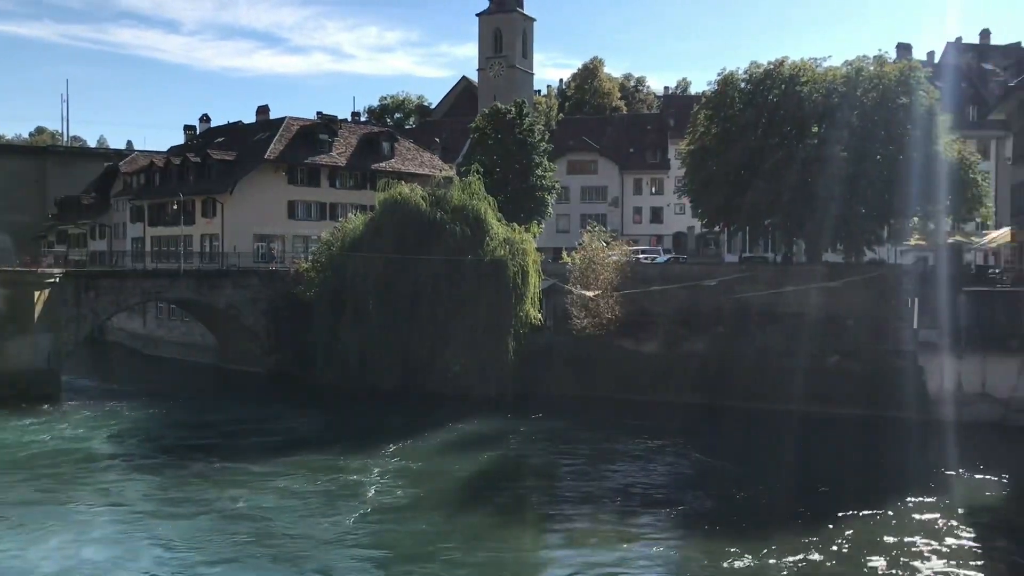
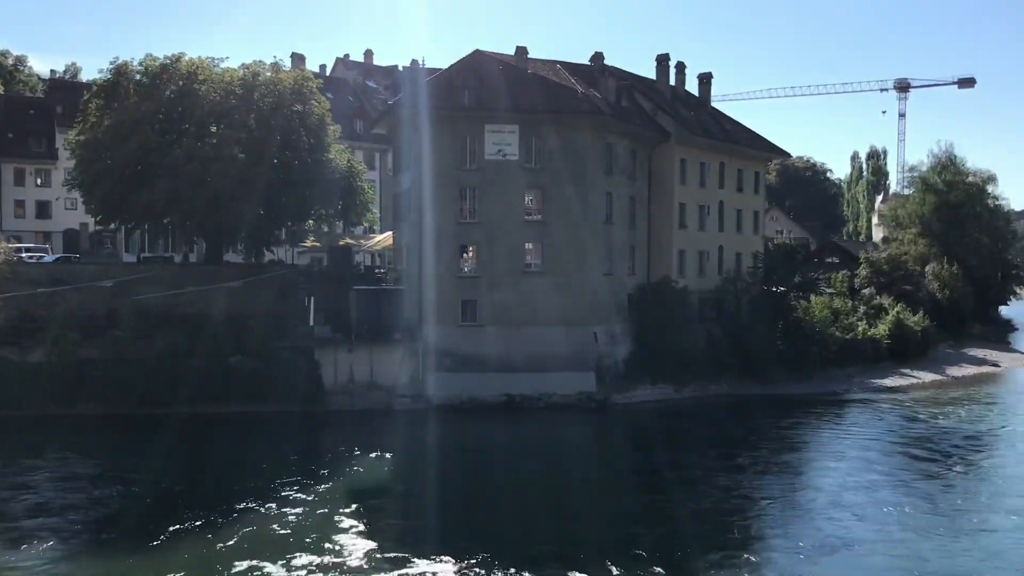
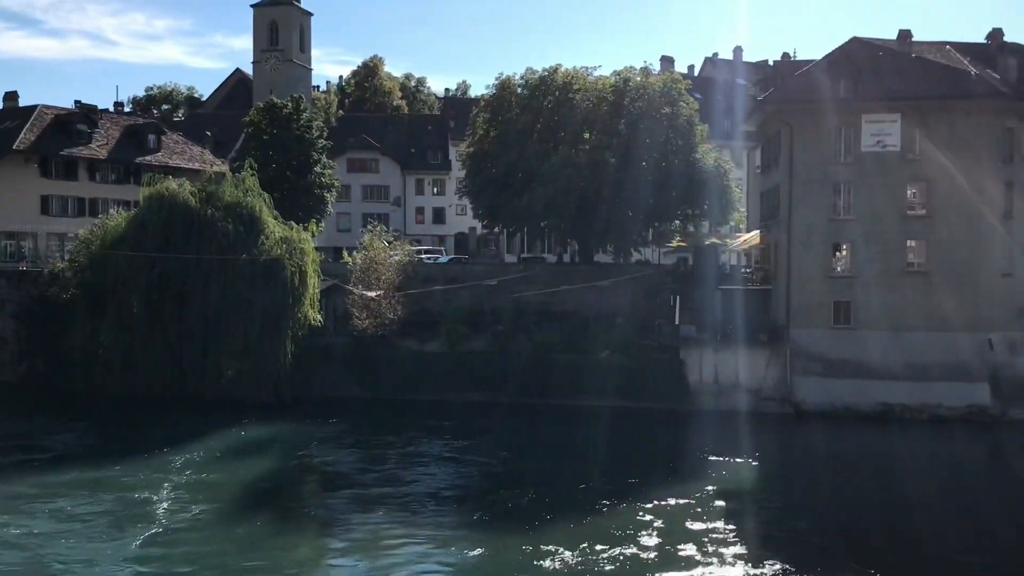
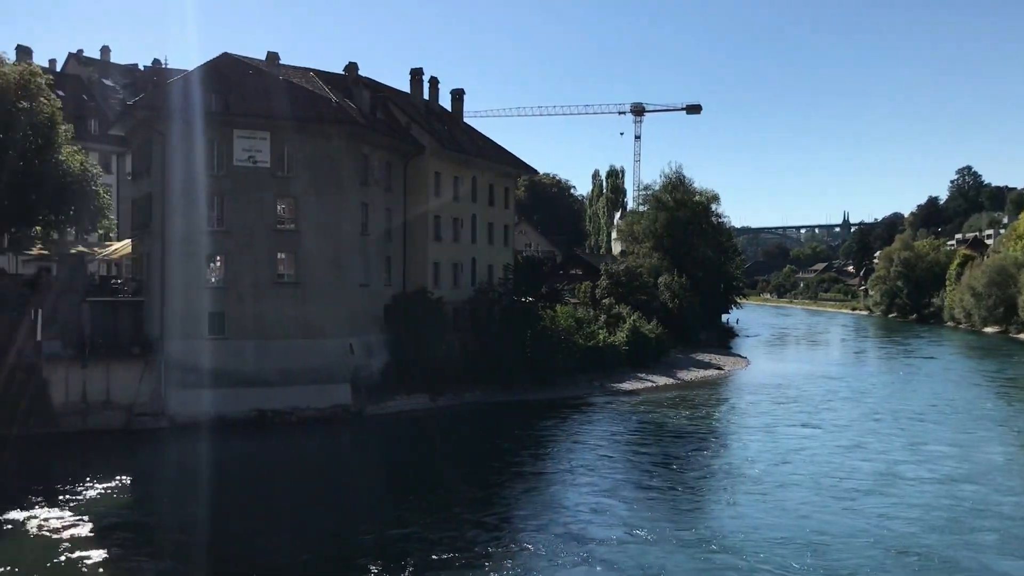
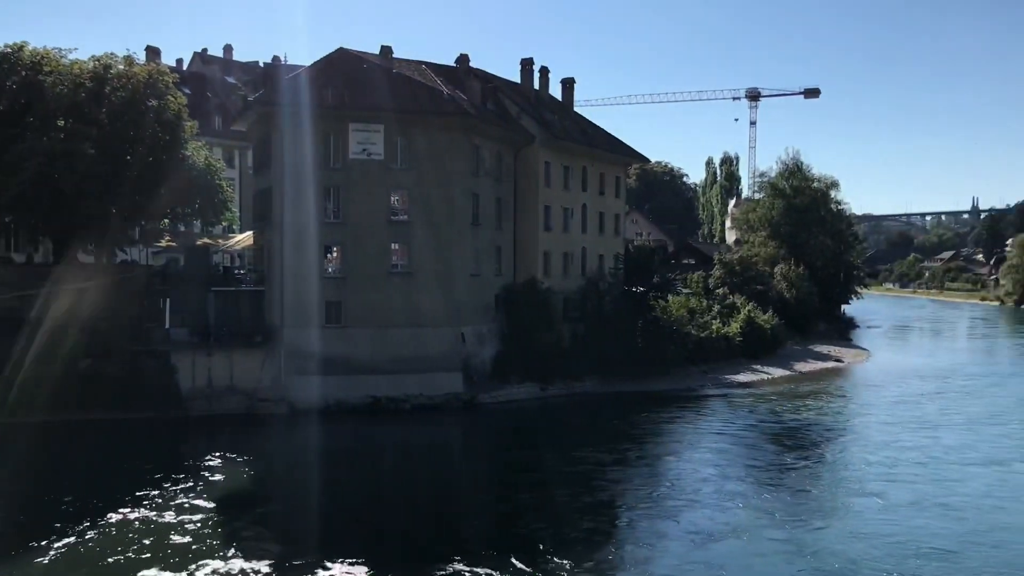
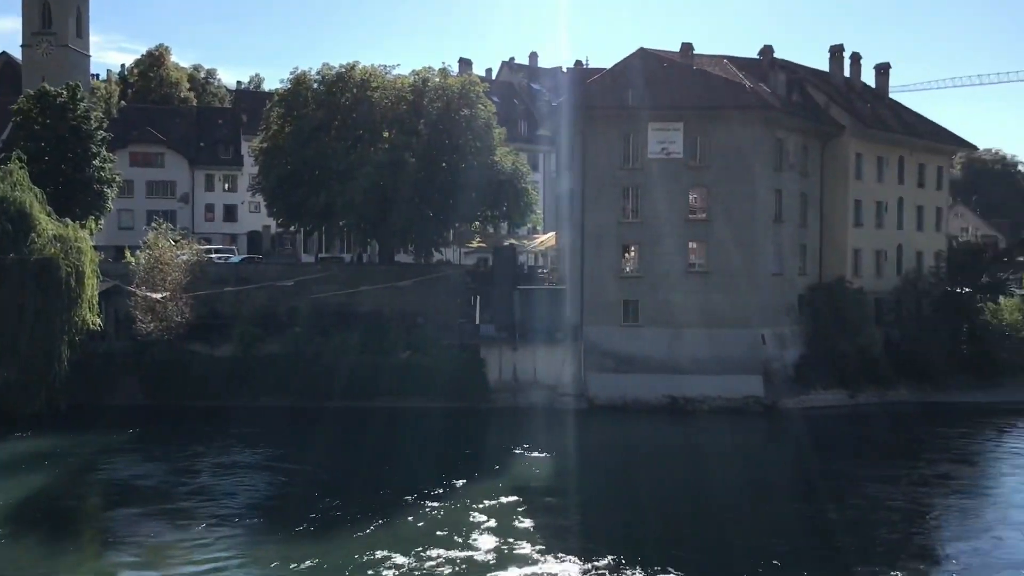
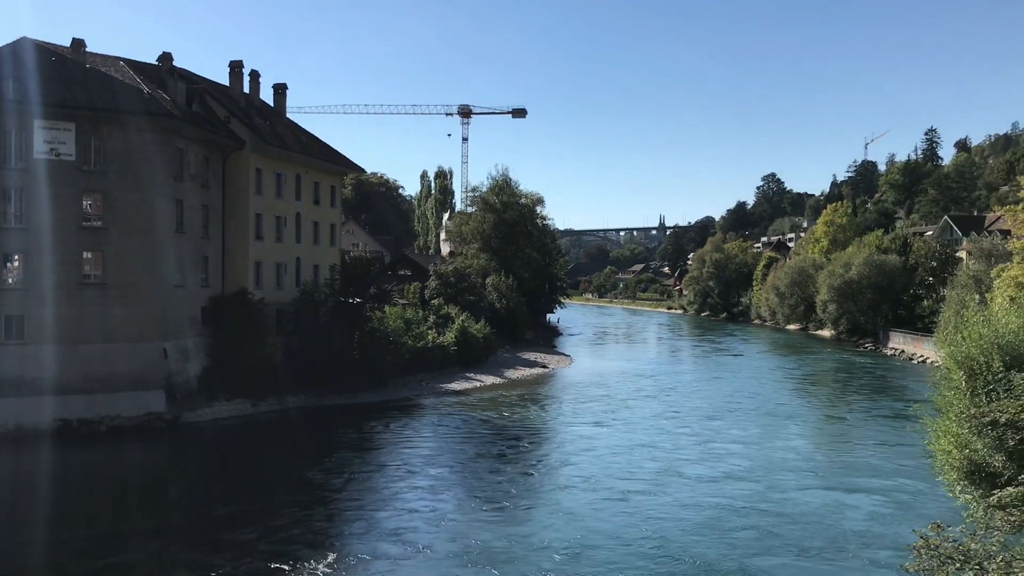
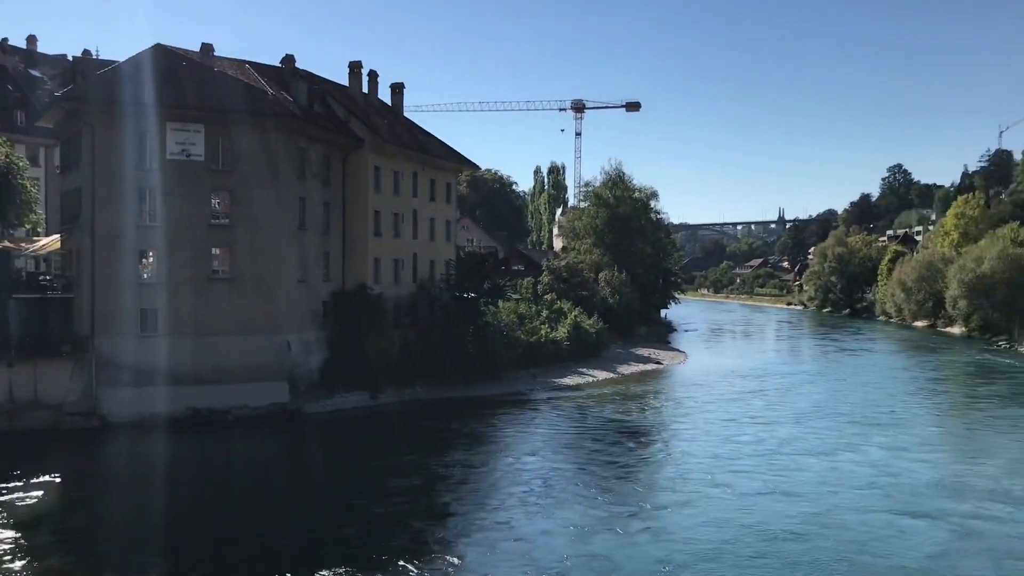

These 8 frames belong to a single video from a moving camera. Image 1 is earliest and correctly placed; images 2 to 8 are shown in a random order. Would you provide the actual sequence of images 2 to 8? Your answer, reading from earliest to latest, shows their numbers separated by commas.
3, 6, 2, 5, 8, 7, 4
